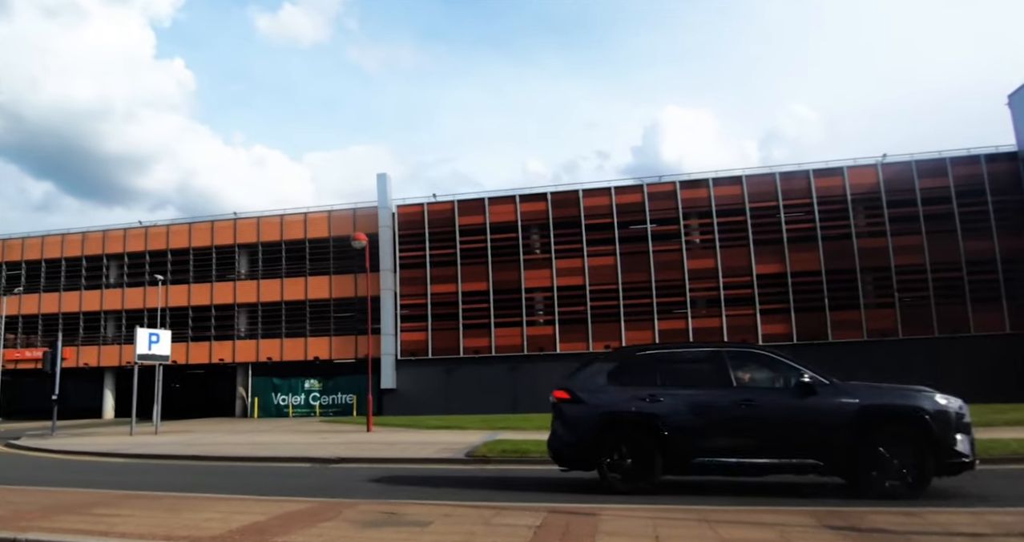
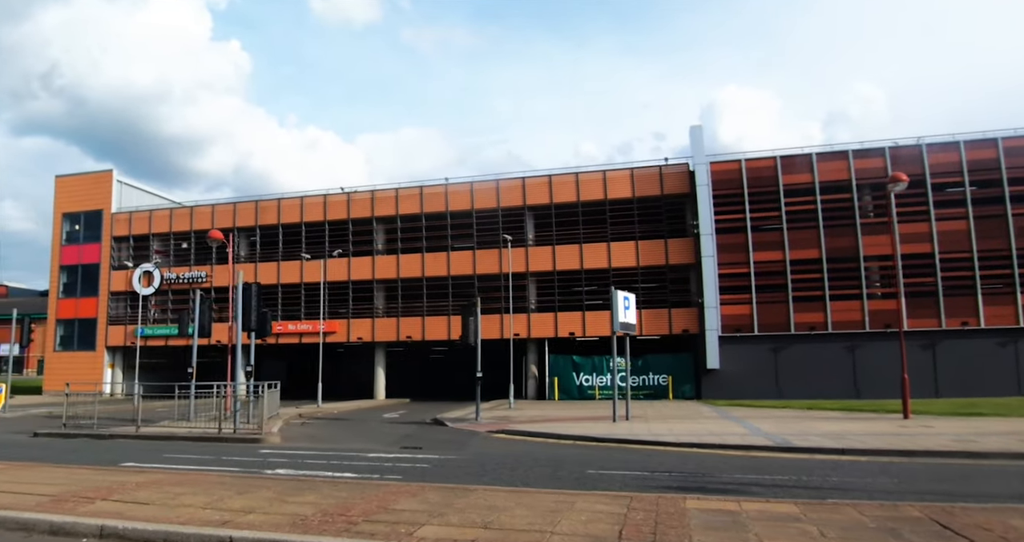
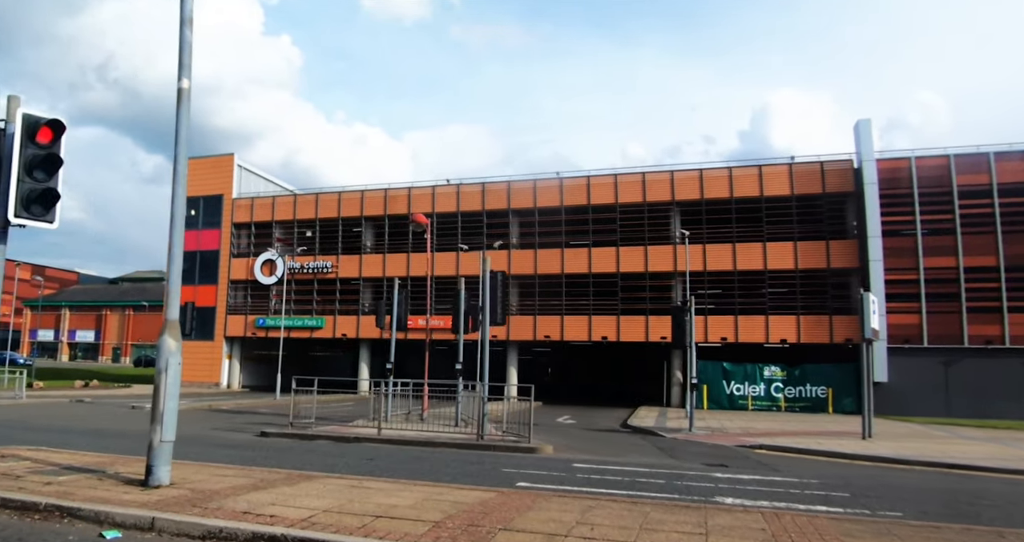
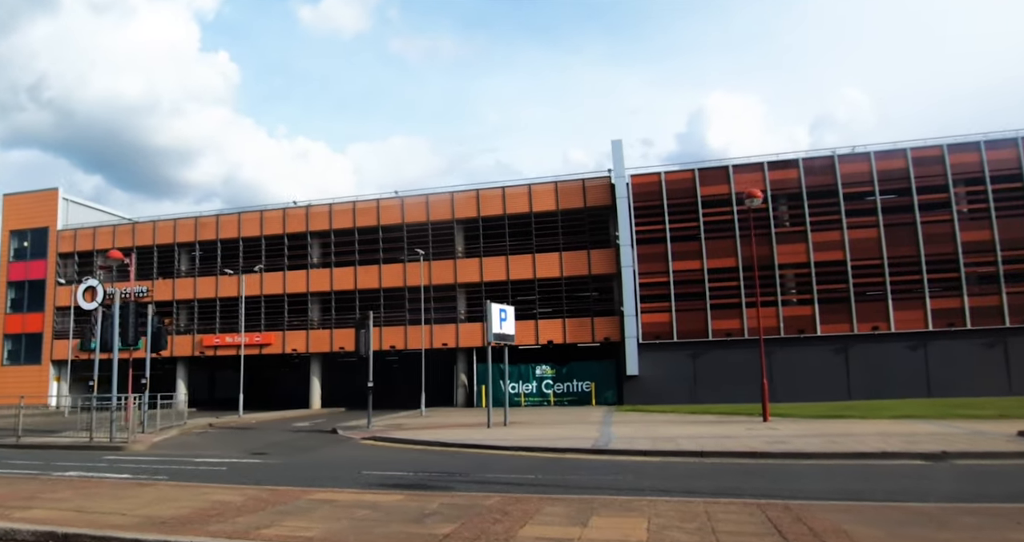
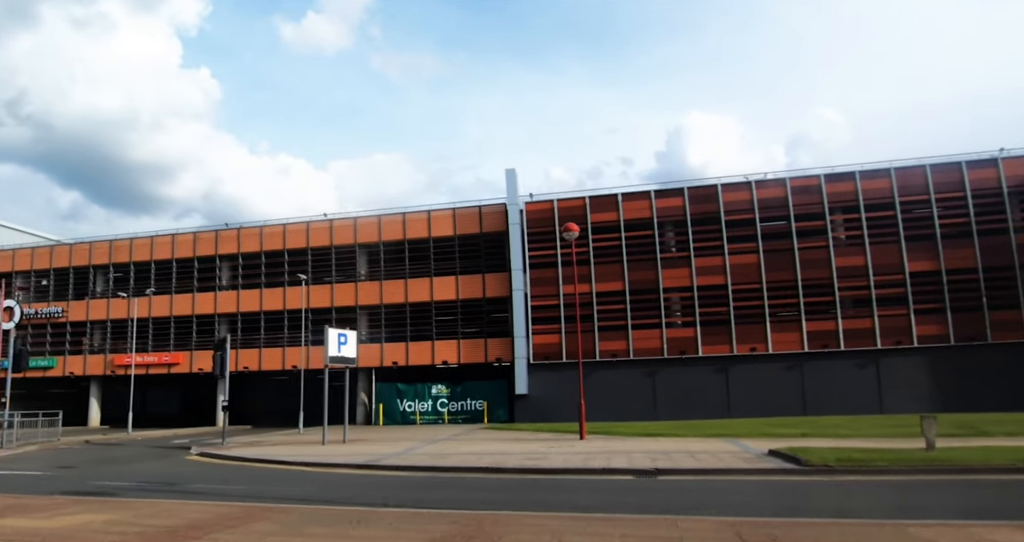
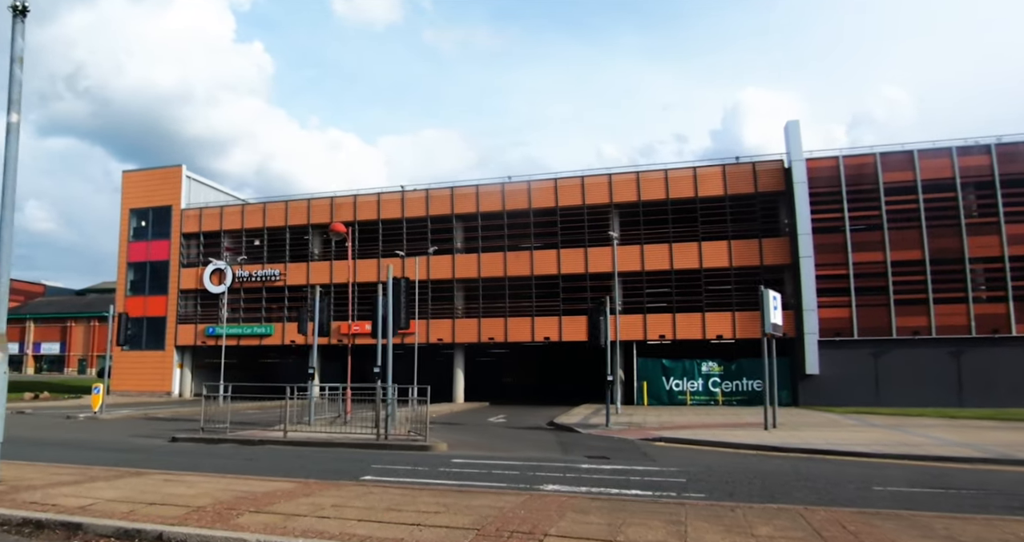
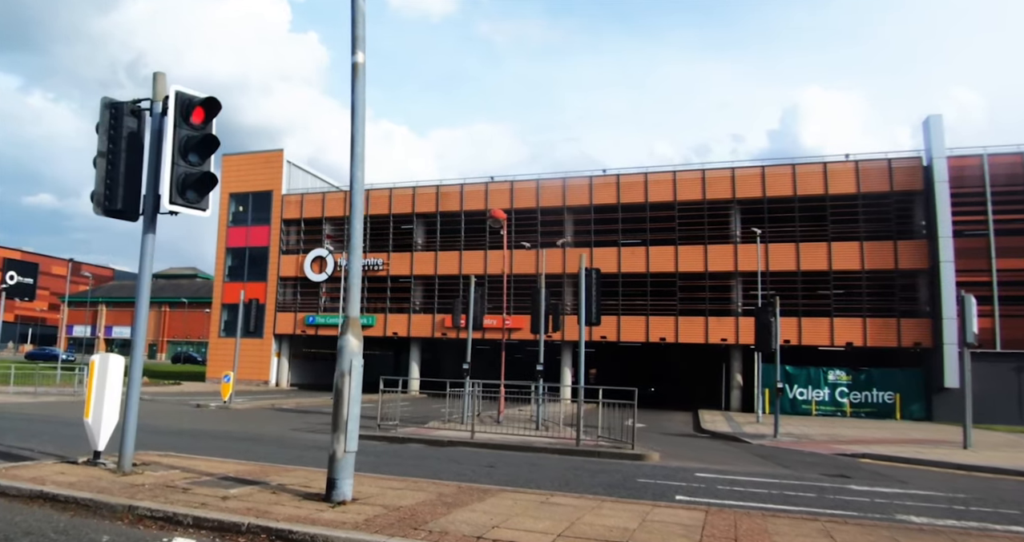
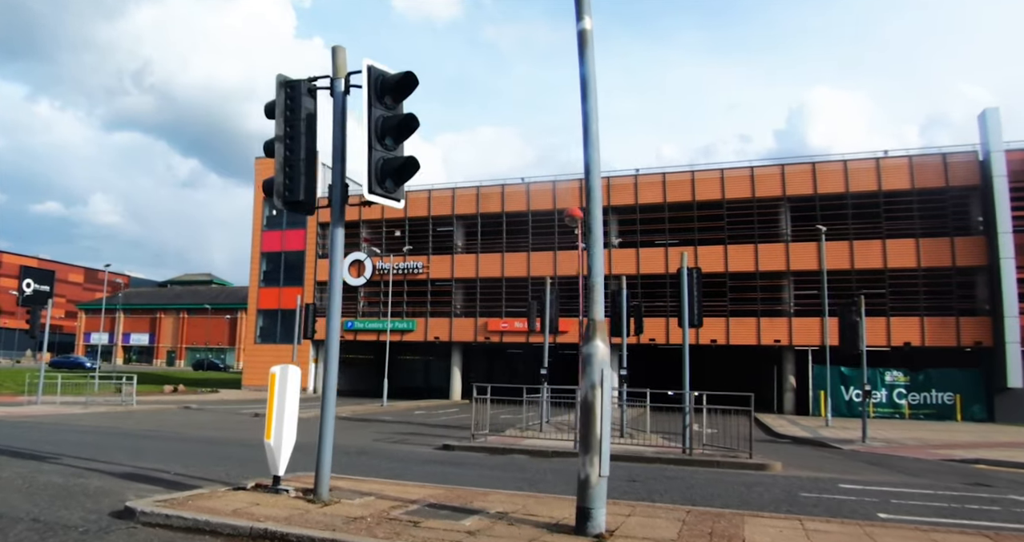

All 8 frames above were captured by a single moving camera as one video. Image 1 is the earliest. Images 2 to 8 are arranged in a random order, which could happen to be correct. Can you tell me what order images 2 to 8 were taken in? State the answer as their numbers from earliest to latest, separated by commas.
5, 4, 2, 6, 3, 7, 8
